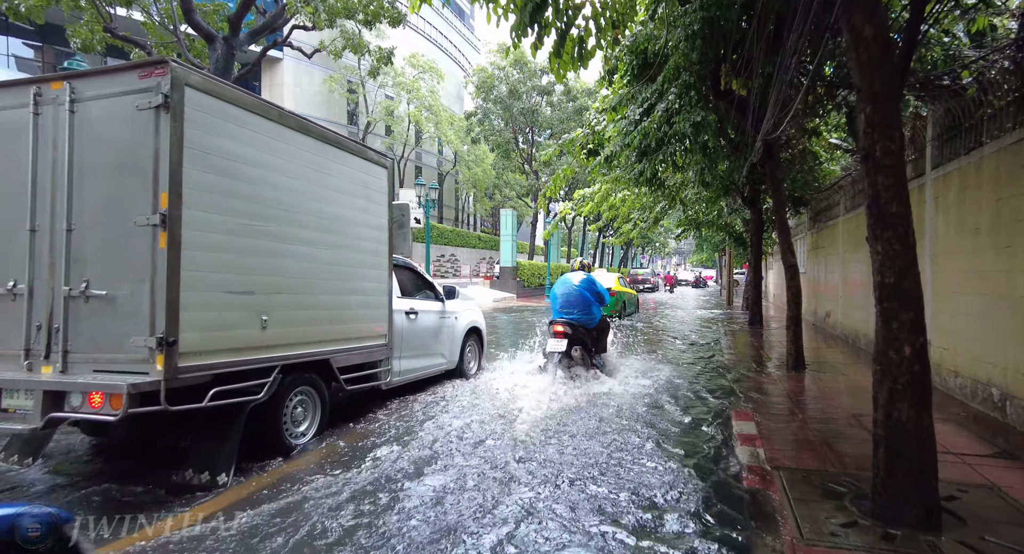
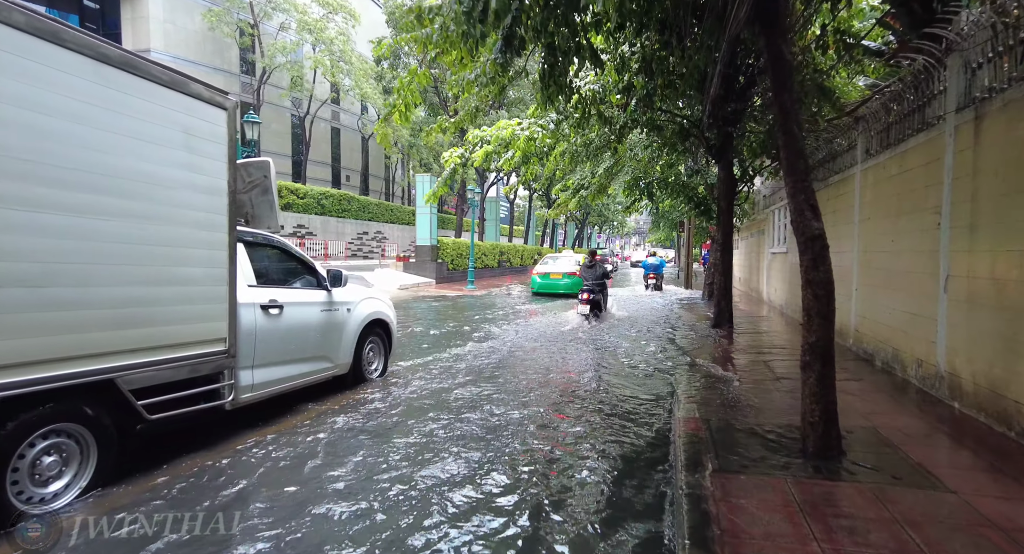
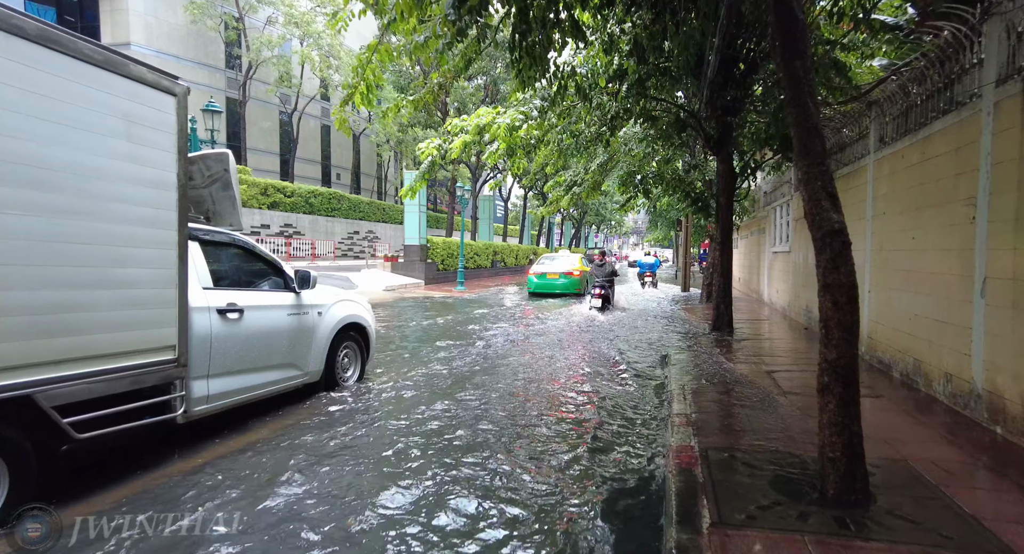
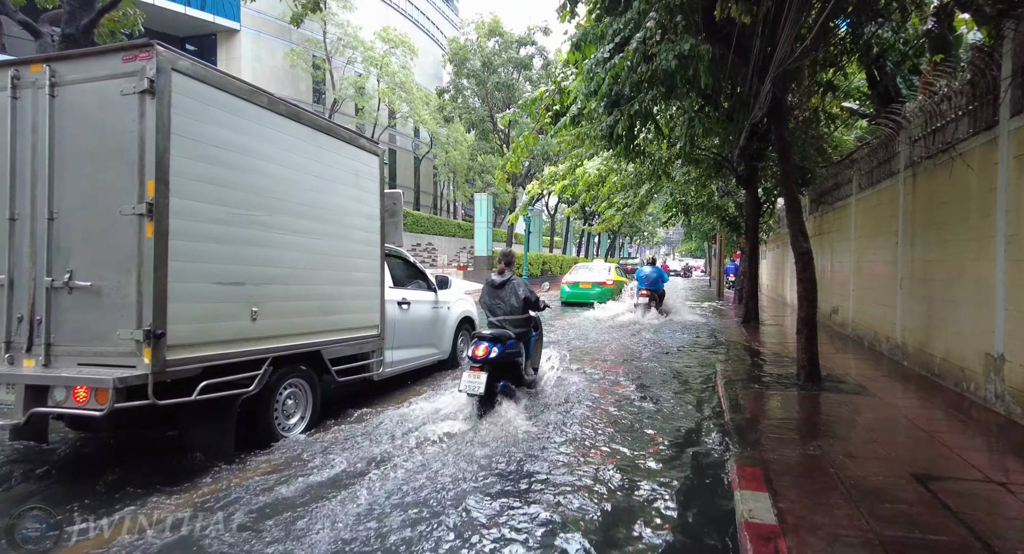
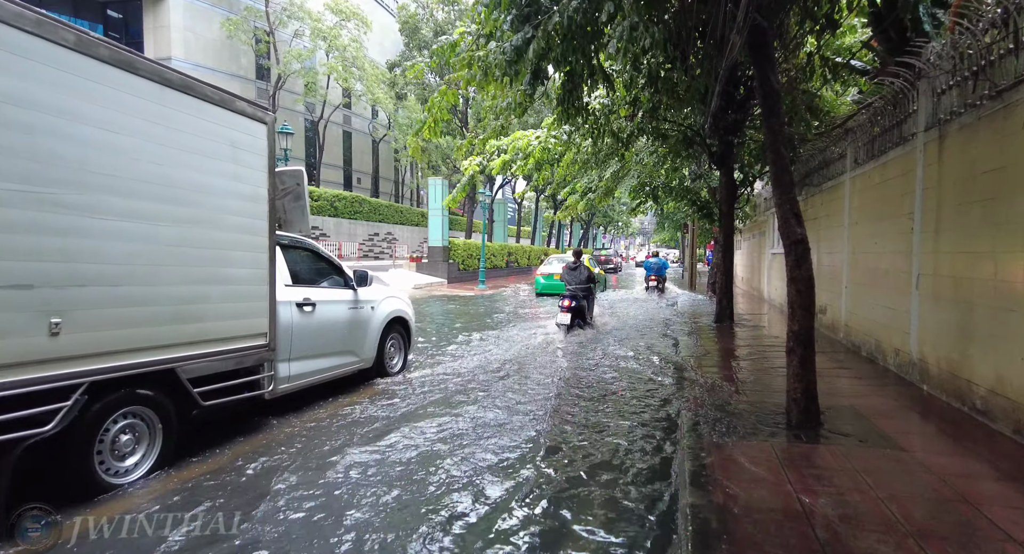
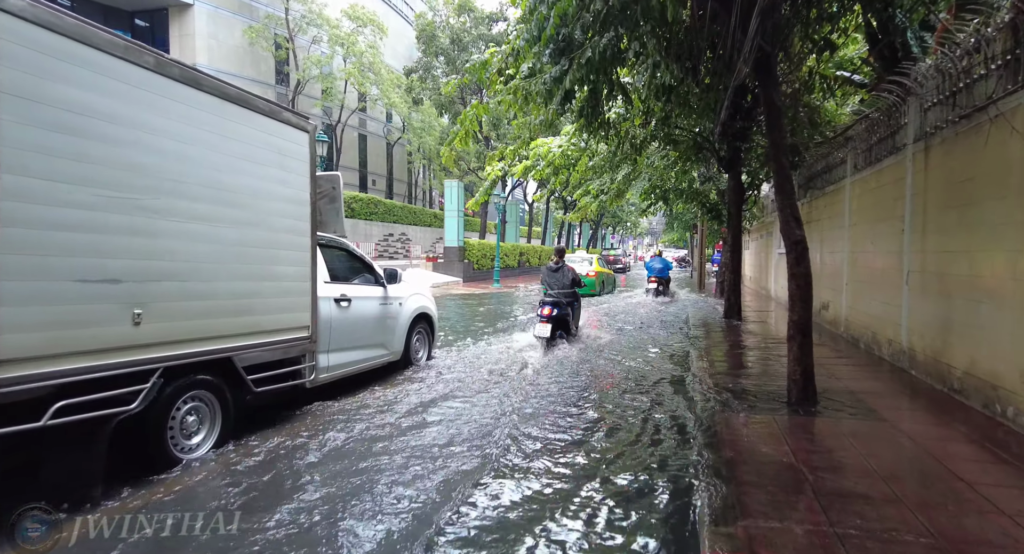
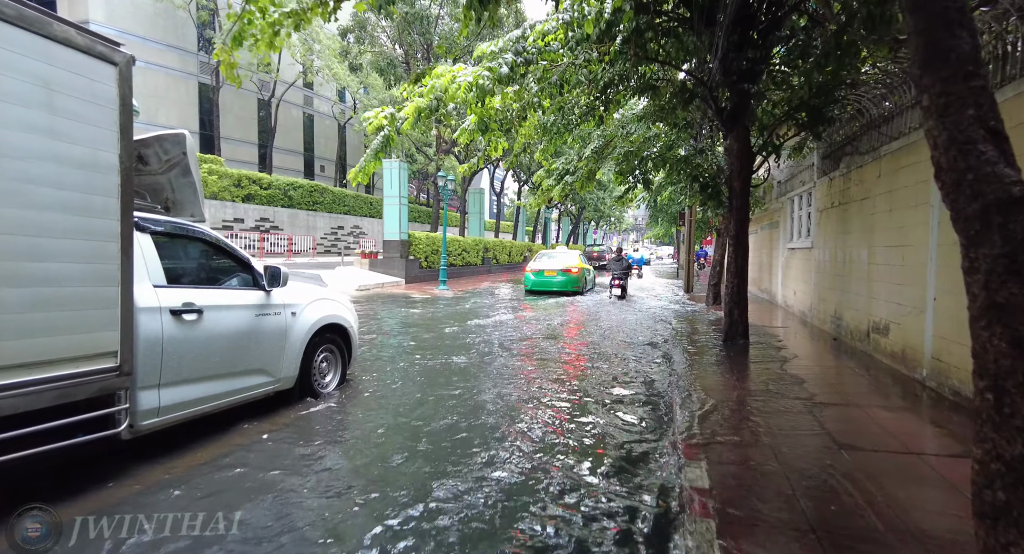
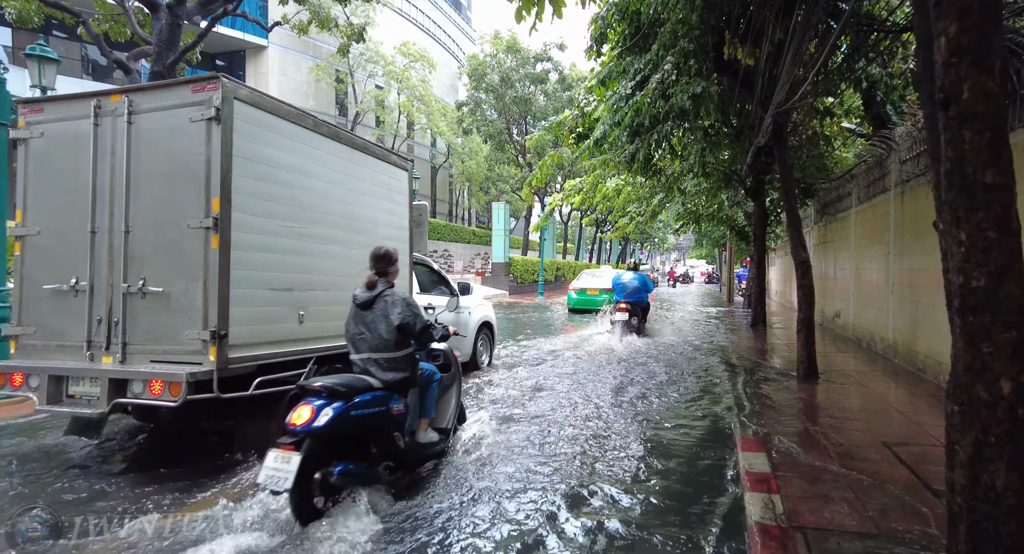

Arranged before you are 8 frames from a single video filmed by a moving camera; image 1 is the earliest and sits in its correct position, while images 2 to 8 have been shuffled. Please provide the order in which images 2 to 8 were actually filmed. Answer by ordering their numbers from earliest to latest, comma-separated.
8, 4, 6, 5, 2, 3, 7
